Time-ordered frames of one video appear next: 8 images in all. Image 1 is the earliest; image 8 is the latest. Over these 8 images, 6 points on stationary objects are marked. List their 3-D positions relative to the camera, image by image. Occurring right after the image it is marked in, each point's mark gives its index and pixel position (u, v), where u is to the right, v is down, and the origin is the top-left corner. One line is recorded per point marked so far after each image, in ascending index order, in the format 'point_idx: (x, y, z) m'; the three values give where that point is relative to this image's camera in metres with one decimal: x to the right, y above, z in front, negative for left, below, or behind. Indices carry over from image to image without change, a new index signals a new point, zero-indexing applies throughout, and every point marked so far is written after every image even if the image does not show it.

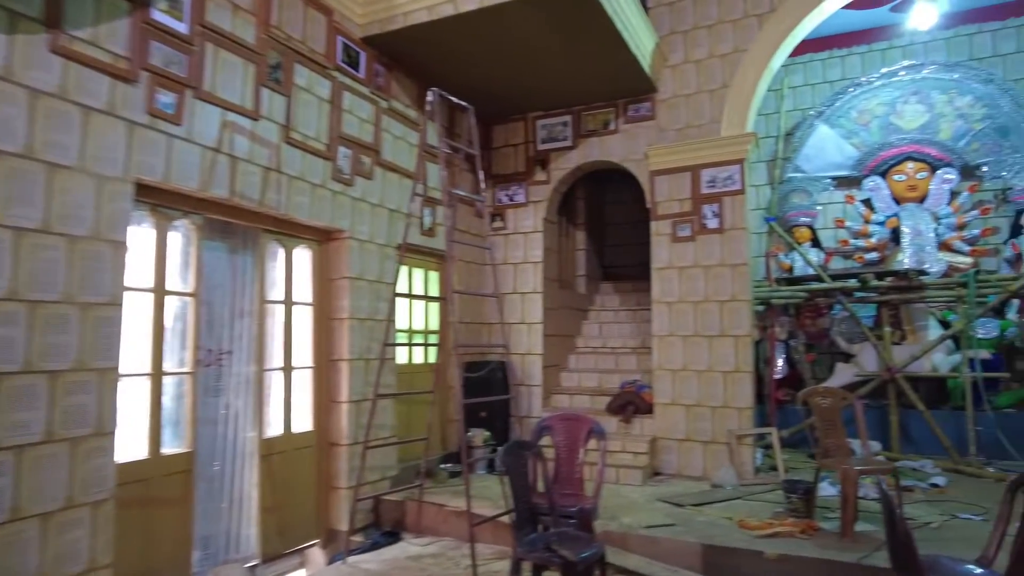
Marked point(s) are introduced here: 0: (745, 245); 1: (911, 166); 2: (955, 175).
0: (+1.6, +0.3, +4.6) m
1: (+3.5, +1.1, +5.8) m
2: (+3.9, +1.0, +5.7) m
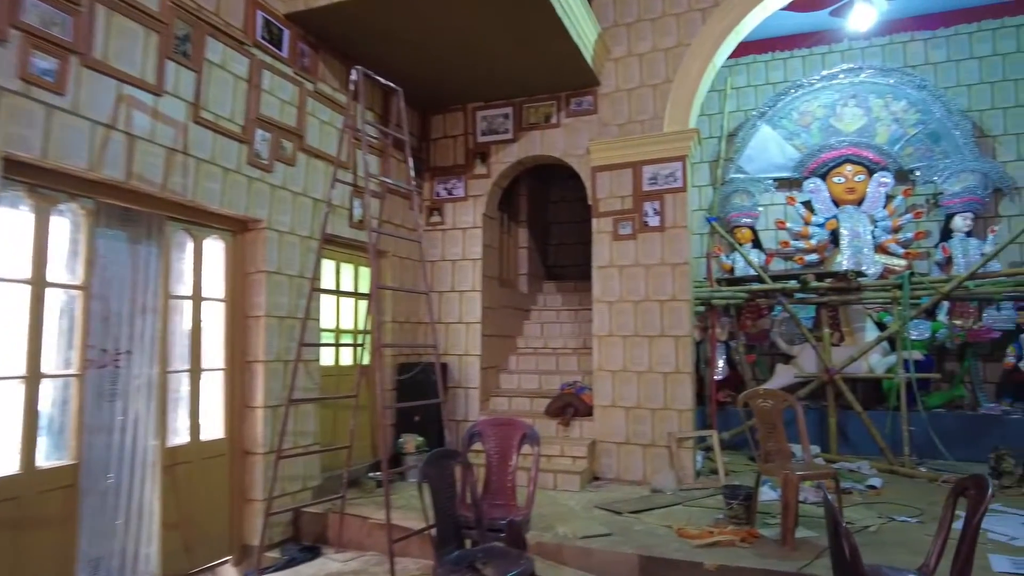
0: (+1.2, +0.3, +4.5) m
1: (+3.0, +1.1, +5.9) m
2: (+3.3, +1.0, +5.8) m
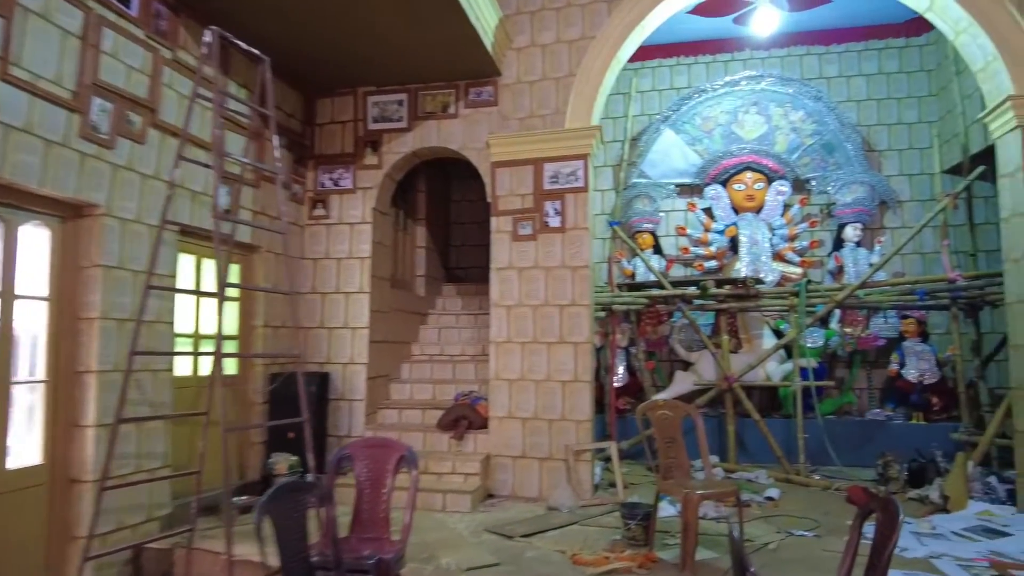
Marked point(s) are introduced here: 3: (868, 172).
0: (+0.5, +0.3, +4.2) m
1: (+2.1, +1.0, +5.9) m
2: (+2.4, +0.9, +5.9) m
3: (+3.1, +1.0, +5.8) m
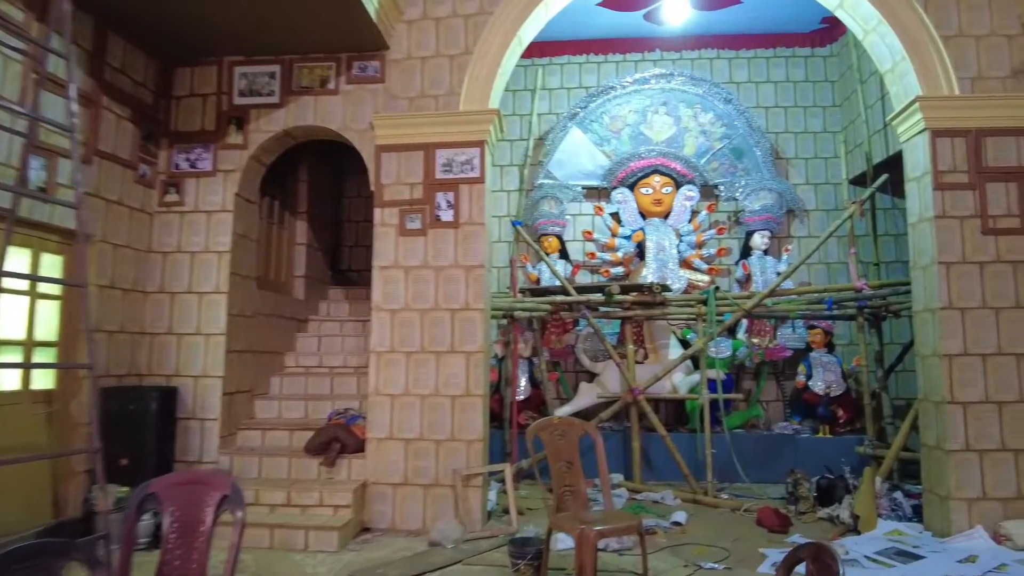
0: (-0.2, +0.2, +3.8) m
1: (+1.2, +0.9, +5.6) m
2: (+1.6, +0.8, +5.6) m
3: (+2.3, +0.9, +5.6) m
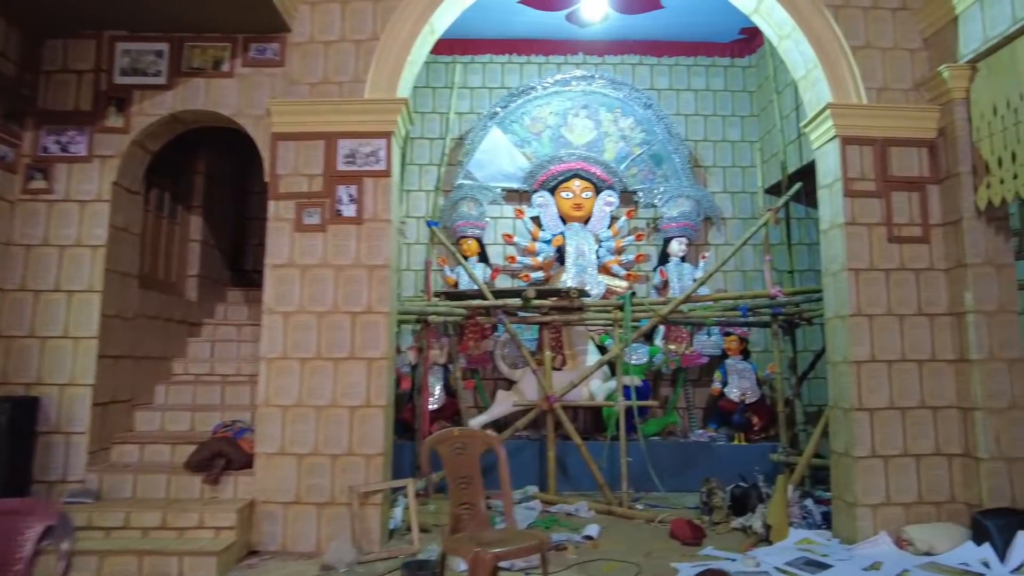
0: (-0.7, +0.2, +3.5) m
1: (+0.5, +0.9, +5.5) m
2: (+0.9, +0.8, +5.6) m
3: (+1.6, +0.9, +5.6) m
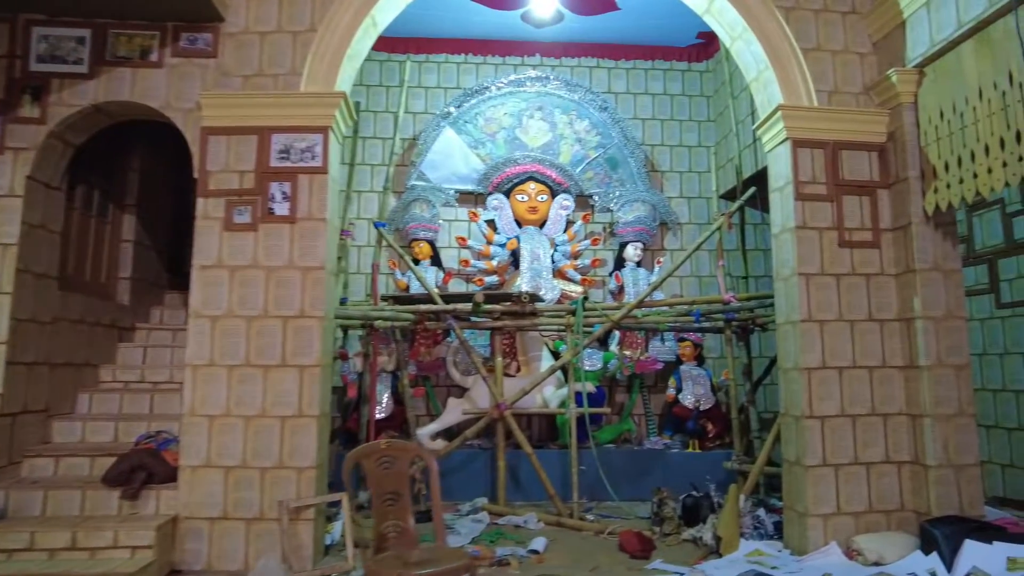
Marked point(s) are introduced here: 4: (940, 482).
0: (-1.0, +0.2, +3.3) m
1: (+0.2, +0.8, +5.4) m
2: (+0.5, +0.7, +5.5) m
3: (+1.2, +0.8, +5.6) m
4: (+2.1, -1.0, +3.2) m
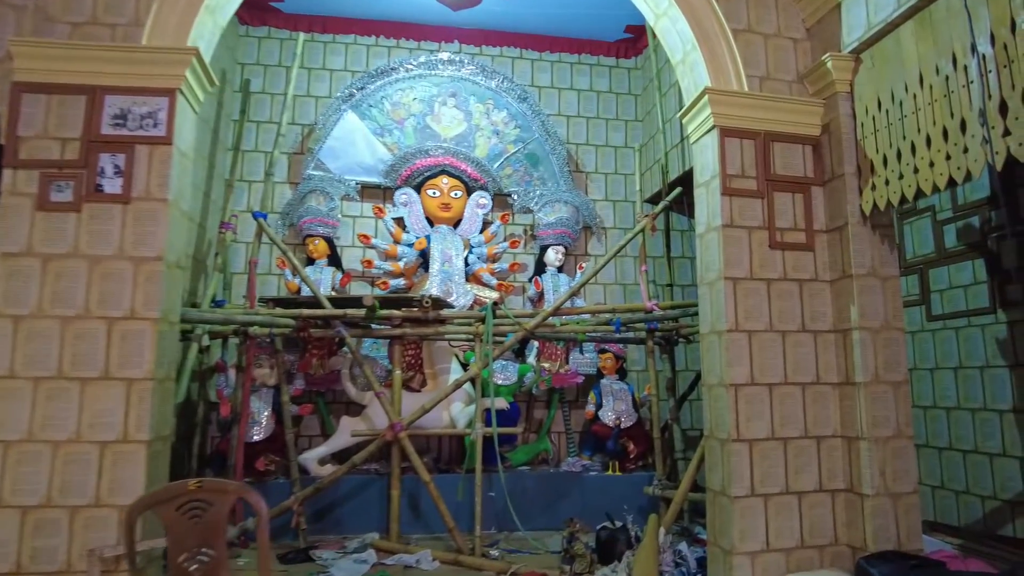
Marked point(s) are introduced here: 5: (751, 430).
0: (-1.4, +0.2, +2.7) m
1: (-0.5, +0.8, +4.9) m
2: (-0.2, +0.7, +5.0) m
3: (+0.5, +0.8, +5.2) m
4: (+1.6, -1.0, +2.9) m
5: (+1.1, -0.6, +3.0) m
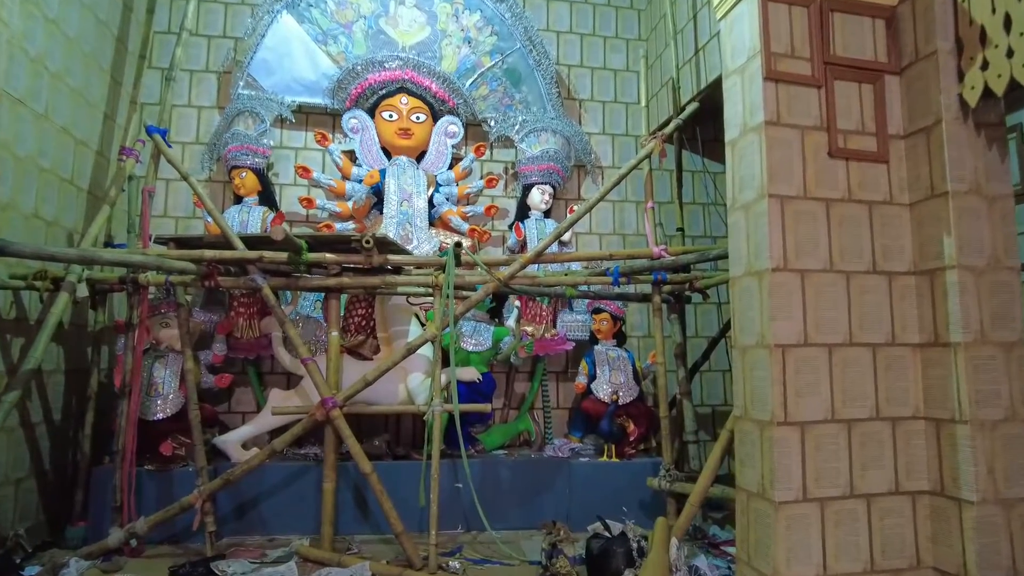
0: (-1.6, +0.5, +1.8) m
1: (-0.7, +1.1, +4.0) m
2: (-0.3, +1.0, +4.1) m
3: (+0.3, +1.1, +4.2) m
4: (+1.5, -0.7, +2.0) m
5: (+0.9, -0.4, +2.1) m
